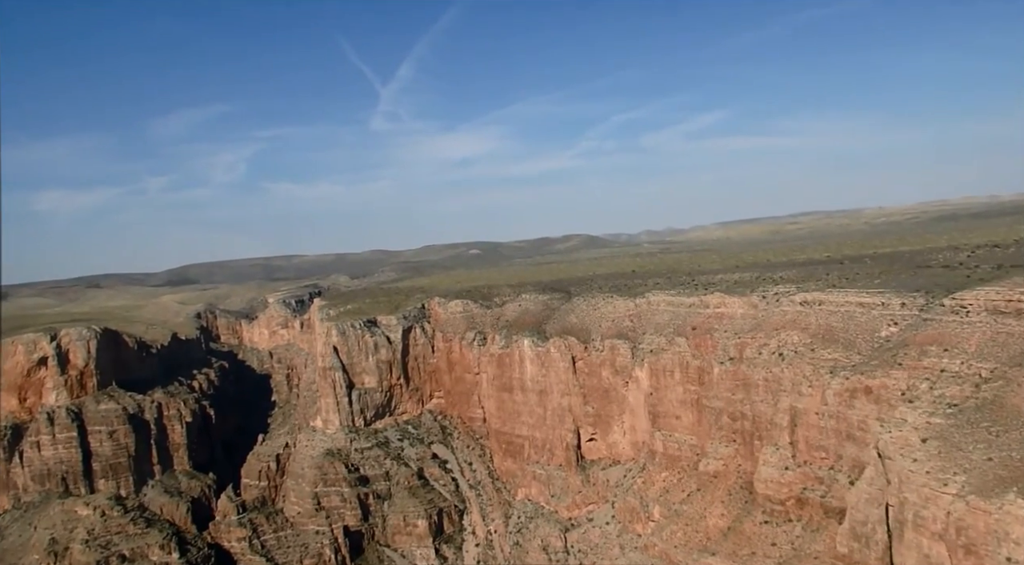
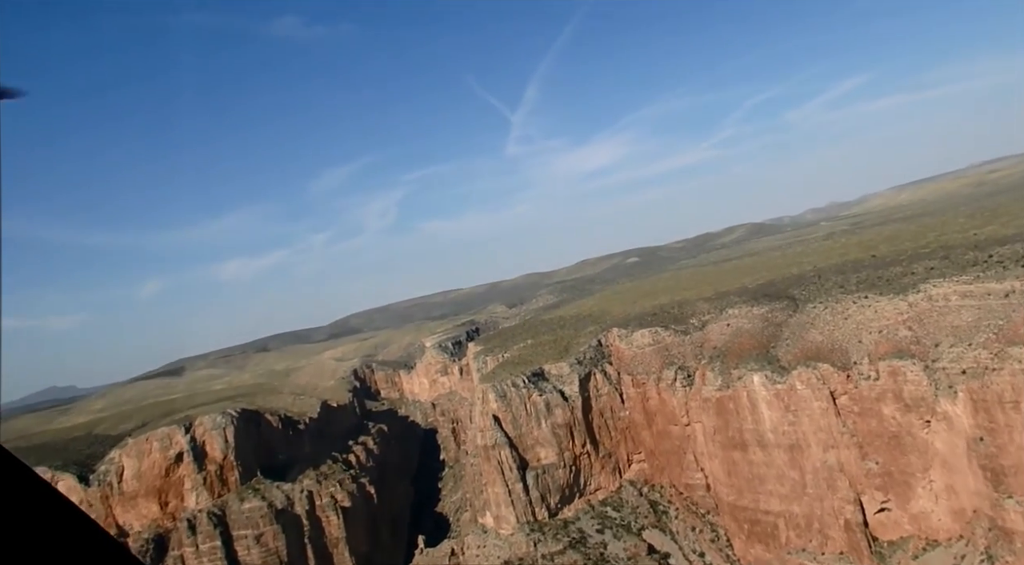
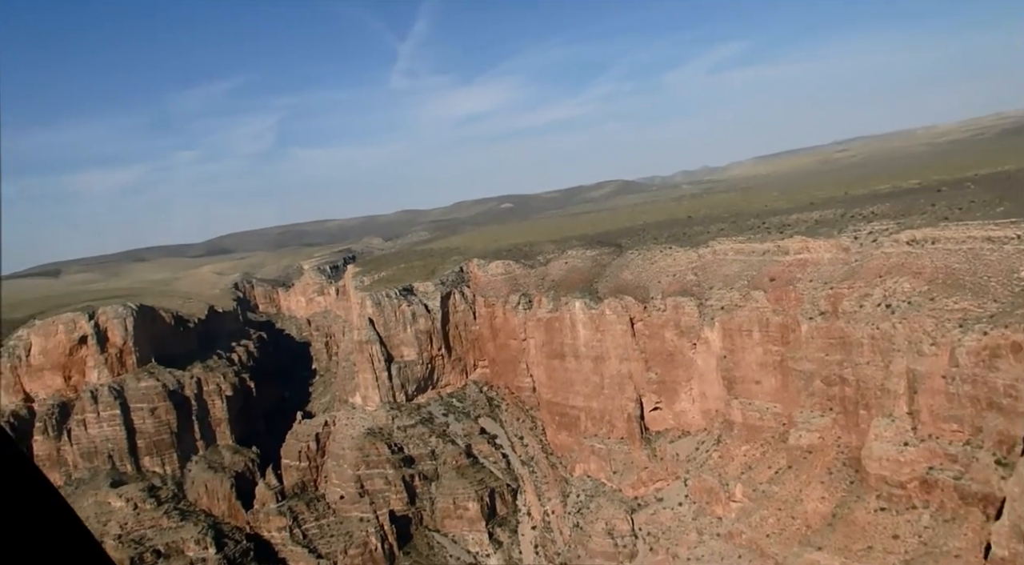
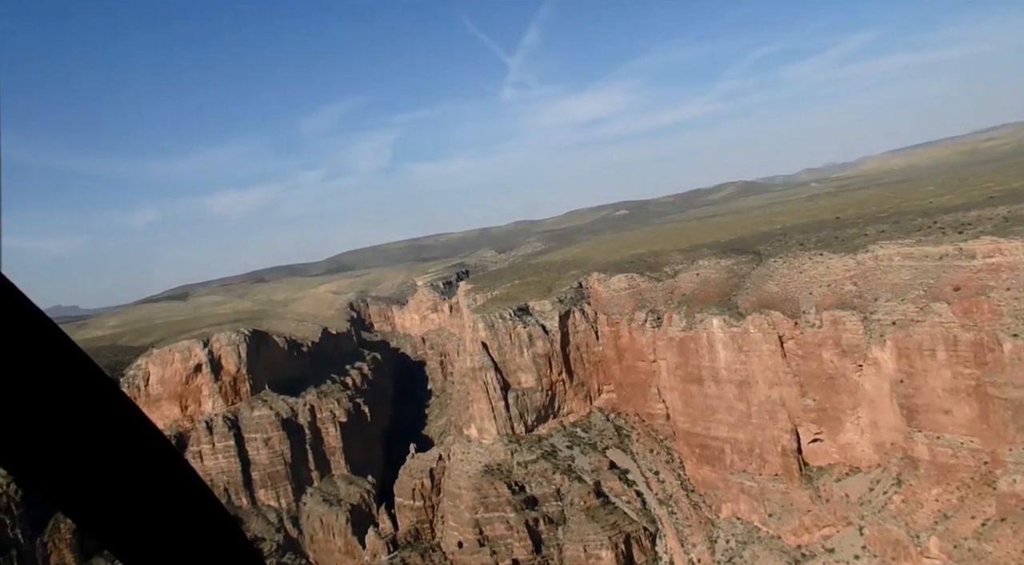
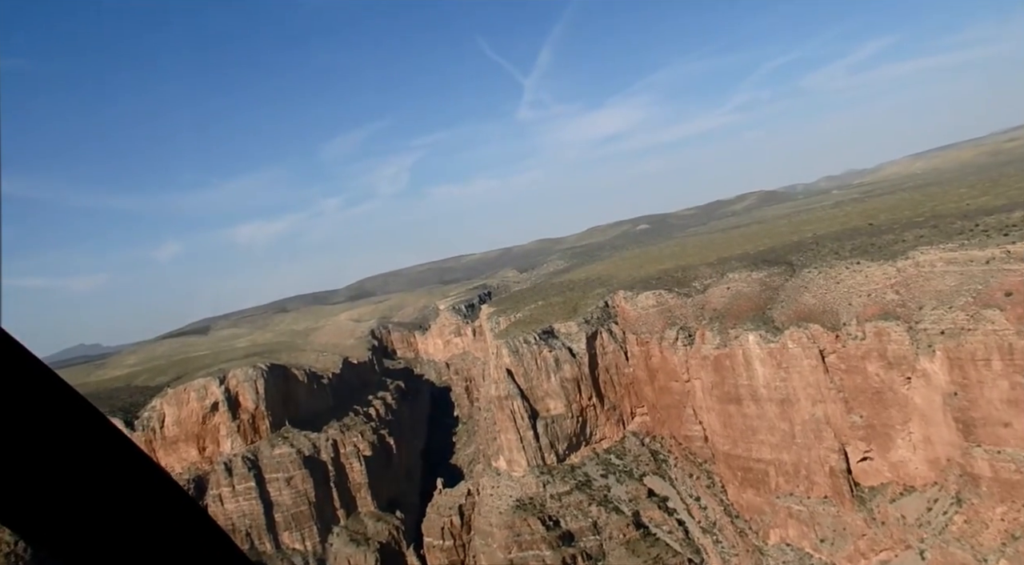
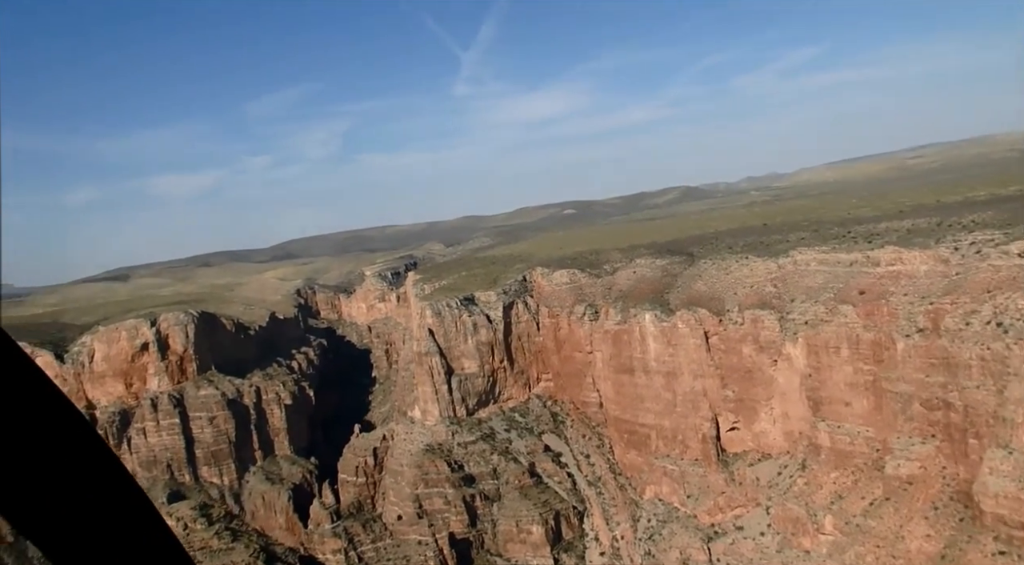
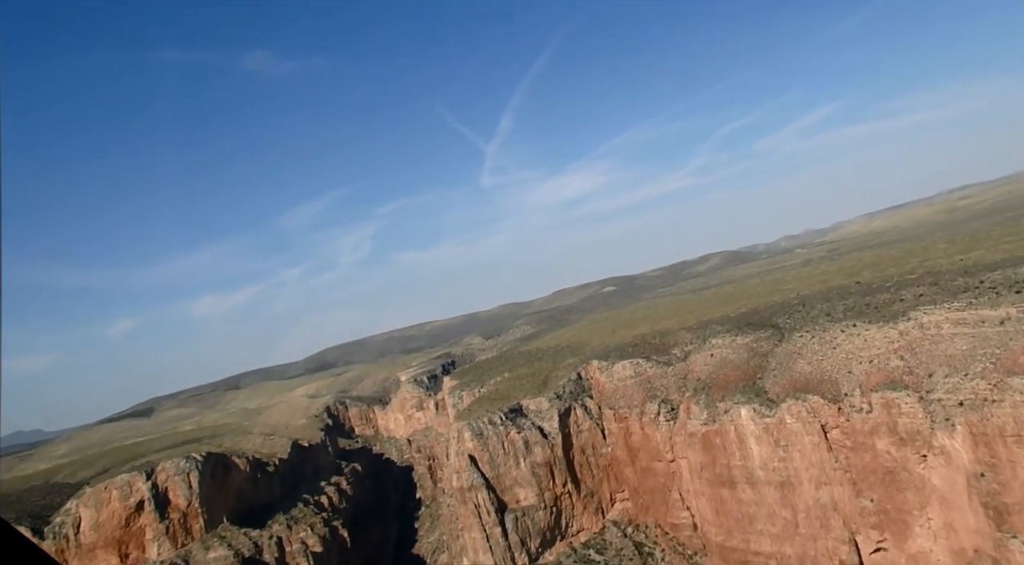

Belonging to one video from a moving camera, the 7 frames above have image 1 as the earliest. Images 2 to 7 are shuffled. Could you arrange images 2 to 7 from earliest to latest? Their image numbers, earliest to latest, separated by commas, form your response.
3, 6, 4, 5, 2, 7
